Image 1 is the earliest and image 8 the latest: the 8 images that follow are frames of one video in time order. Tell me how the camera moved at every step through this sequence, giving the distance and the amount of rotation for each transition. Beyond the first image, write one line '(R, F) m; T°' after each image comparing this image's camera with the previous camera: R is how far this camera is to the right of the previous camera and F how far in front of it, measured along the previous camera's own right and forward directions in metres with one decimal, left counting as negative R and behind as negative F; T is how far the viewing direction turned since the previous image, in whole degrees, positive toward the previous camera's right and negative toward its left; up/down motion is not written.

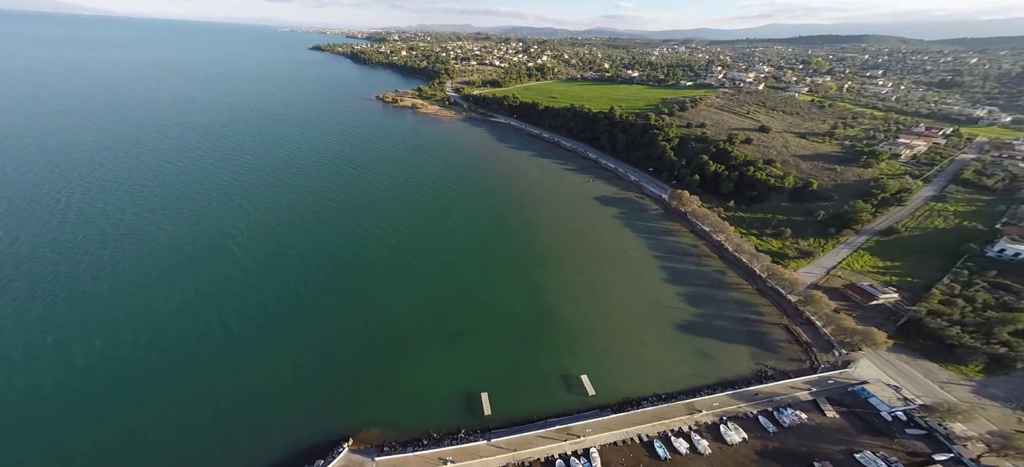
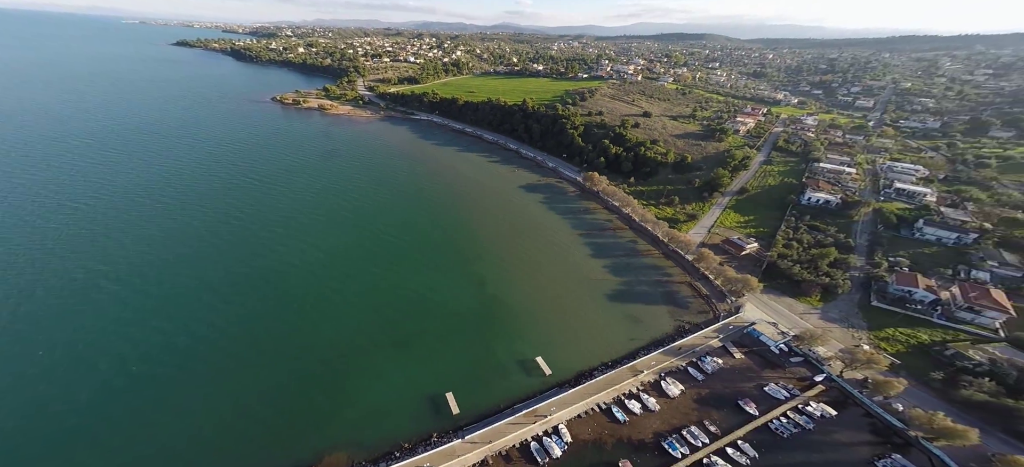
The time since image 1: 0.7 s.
(-3.2, +0.1) m; +15°
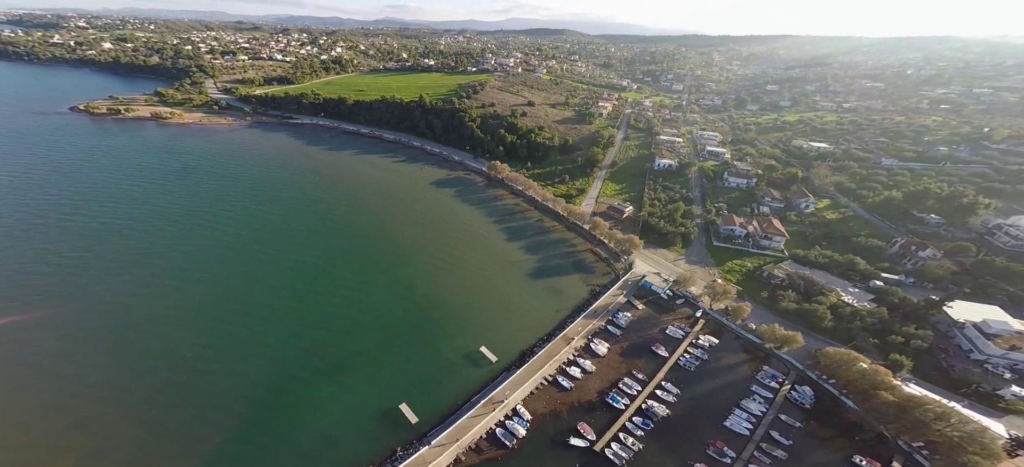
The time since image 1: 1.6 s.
(-3.4, +0.1) m; +18°
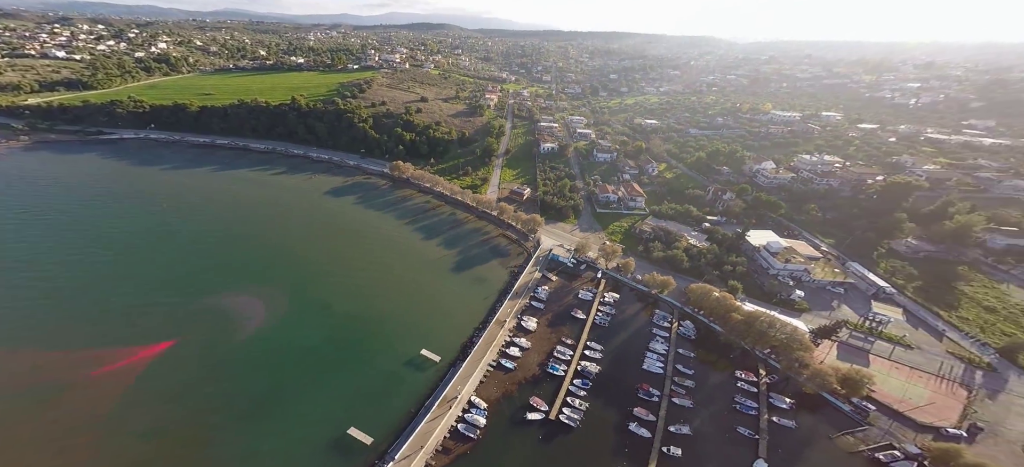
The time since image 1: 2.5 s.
(-2.7, -0.1) m; +16°
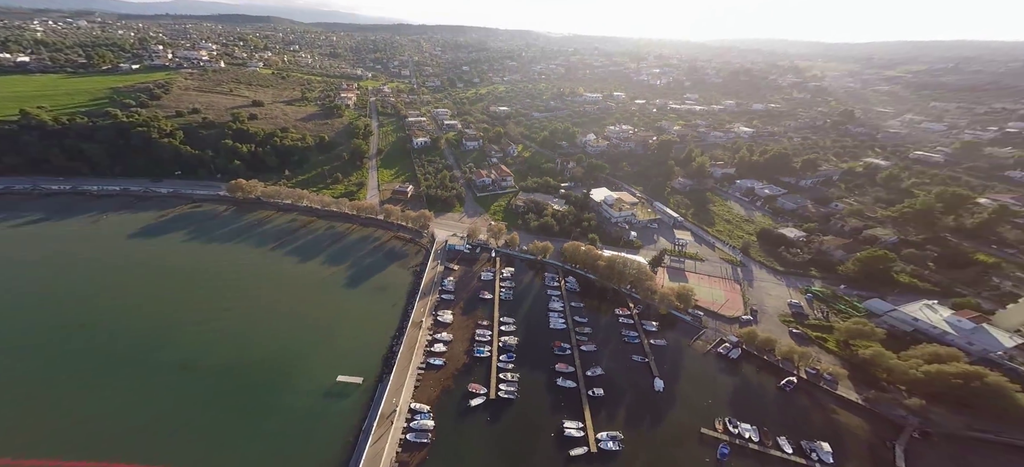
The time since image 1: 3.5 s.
(-2.9, -0.2) m; +19°
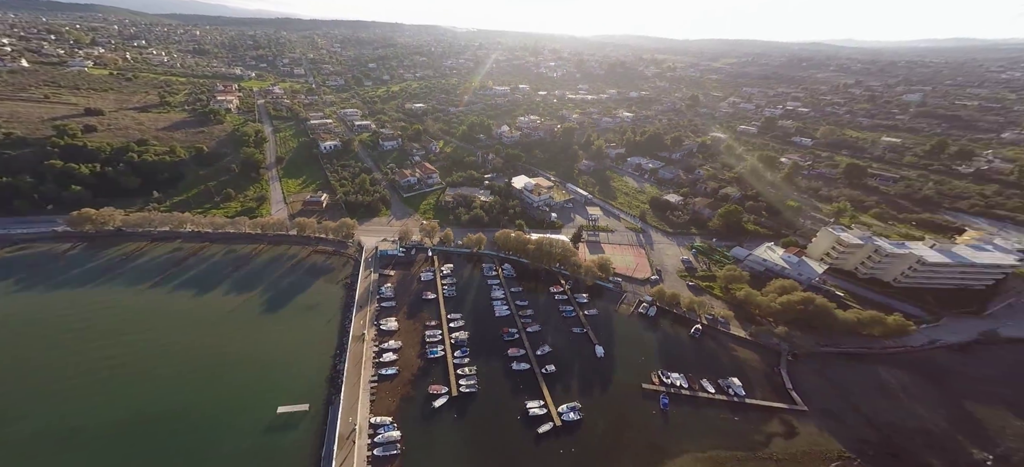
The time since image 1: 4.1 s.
(-2.2, -0.2) m; +13°
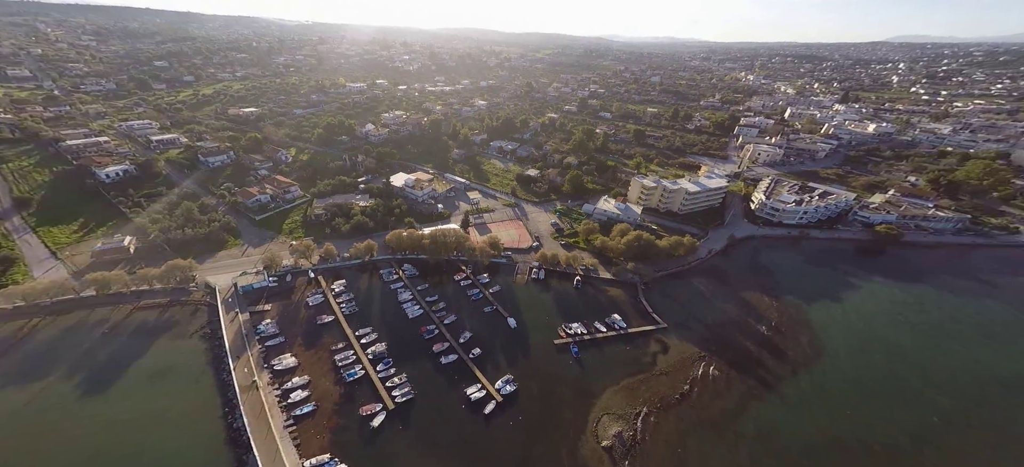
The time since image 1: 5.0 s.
(-4.3, -0.7) m; +22°
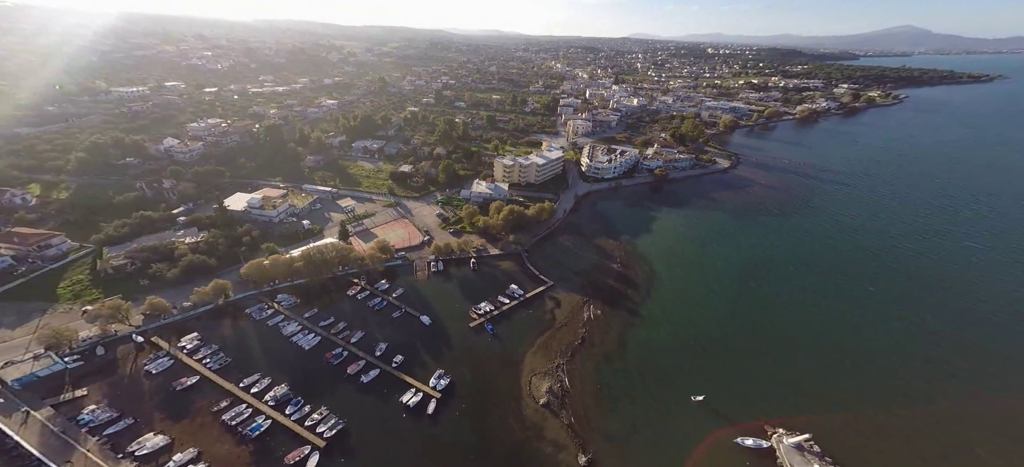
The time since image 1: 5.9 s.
(-5.9, 0.0) m; +25°
